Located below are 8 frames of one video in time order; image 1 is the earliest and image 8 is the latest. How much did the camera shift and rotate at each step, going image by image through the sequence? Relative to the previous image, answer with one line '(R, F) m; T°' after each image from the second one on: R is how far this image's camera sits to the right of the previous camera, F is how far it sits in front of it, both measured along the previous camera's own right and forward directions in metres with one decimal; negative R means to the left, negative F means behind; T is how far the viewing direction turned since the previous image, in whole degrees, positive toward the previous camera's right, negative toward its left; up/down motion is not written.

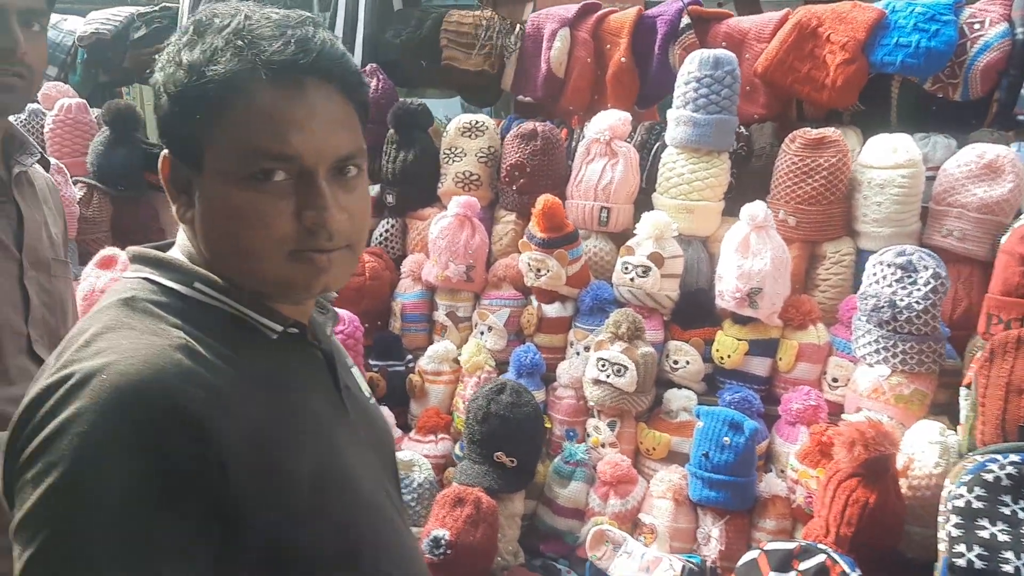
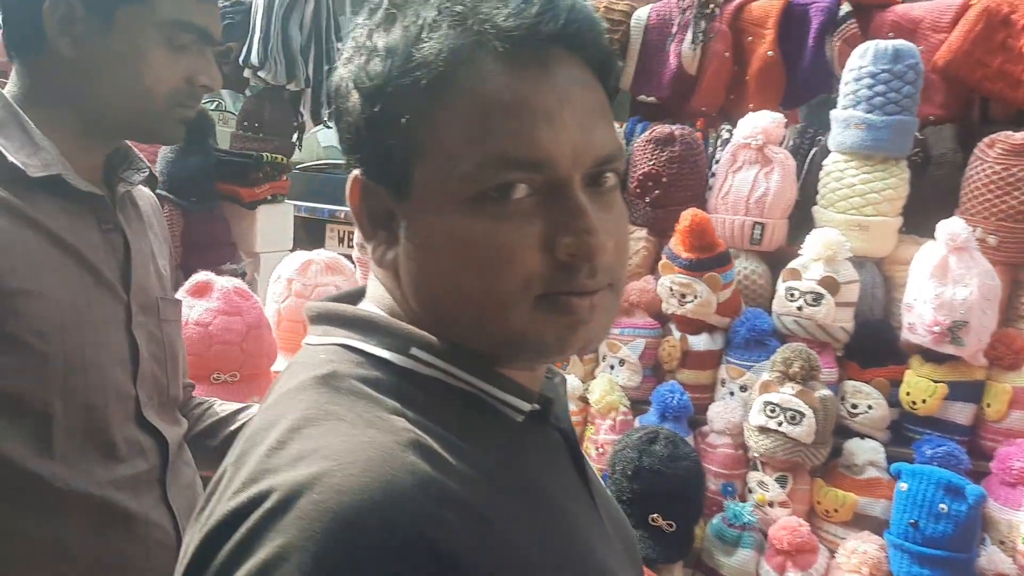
(-0.2, +0.2) m; -1°
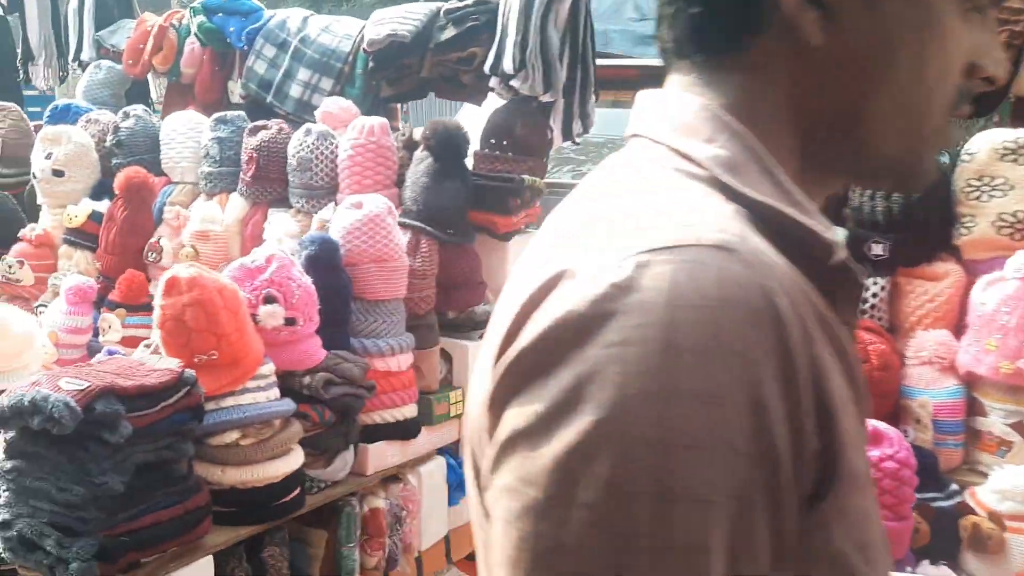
(-0.6, +0.3) m; -3°
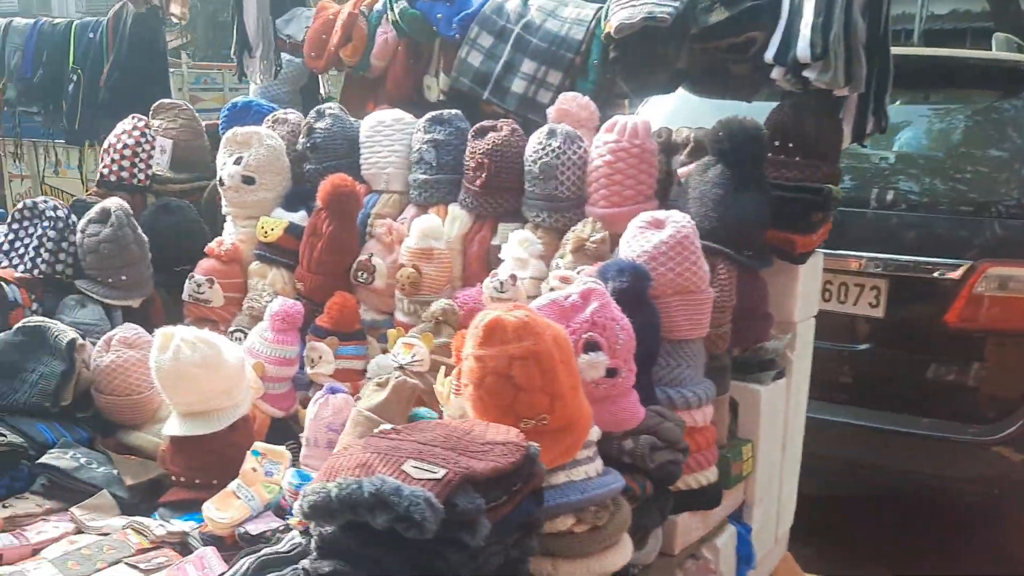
(-0.5, +0.3) m; -3°
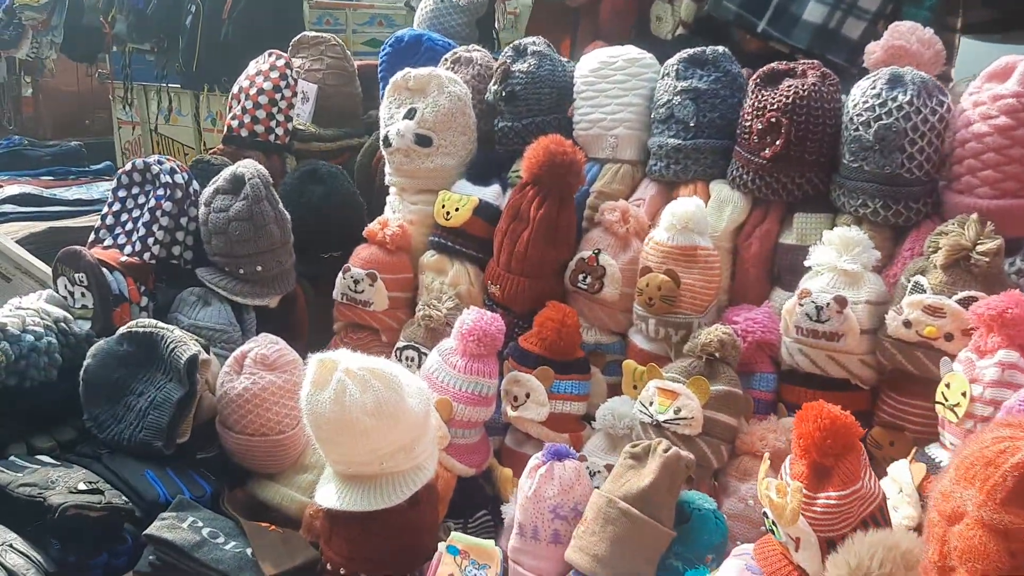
(-0.3, +0.6) m; -6°
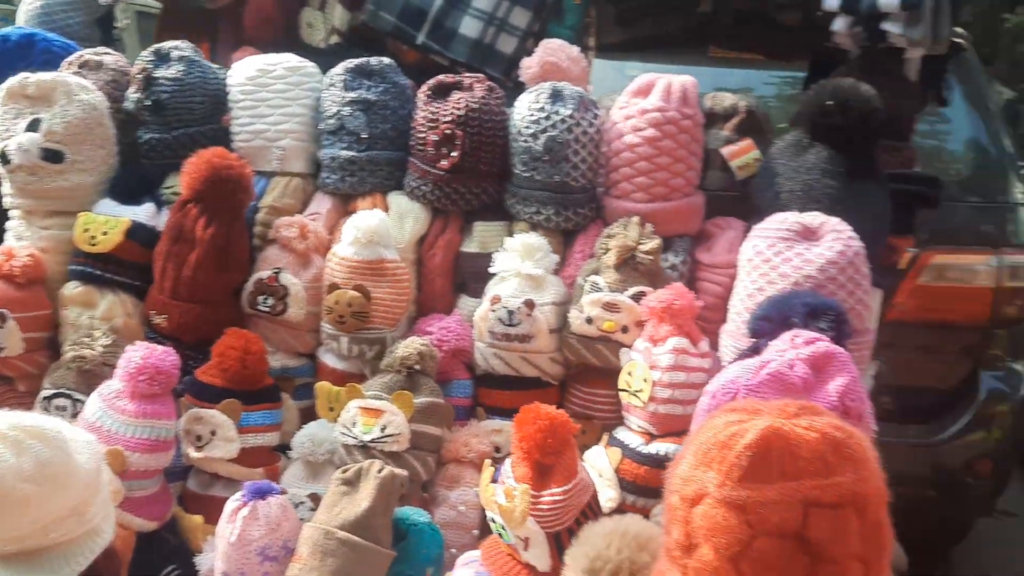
(-0.1, +0.1) m; +24°
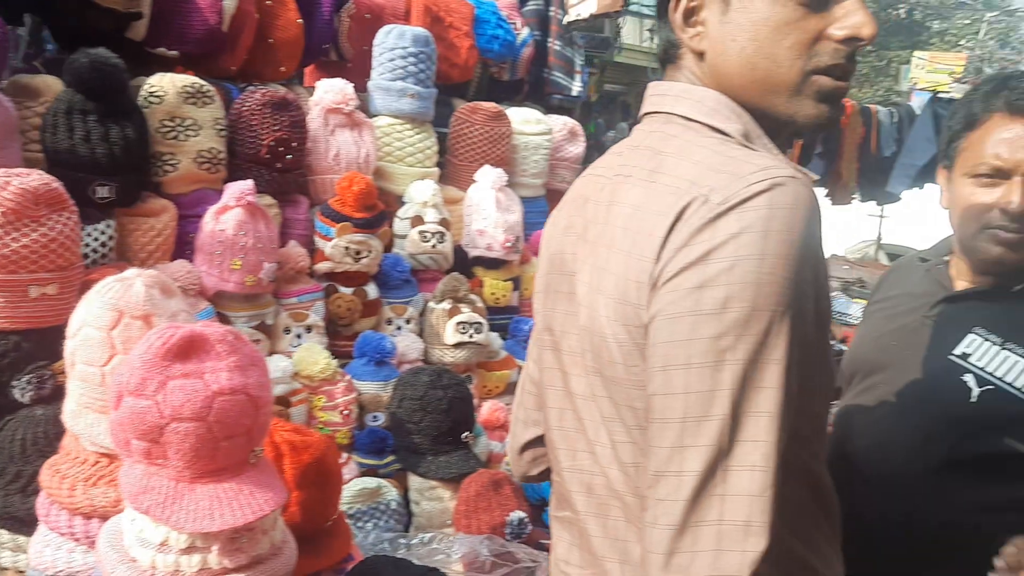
(+0.2, -0.2) m; +18°
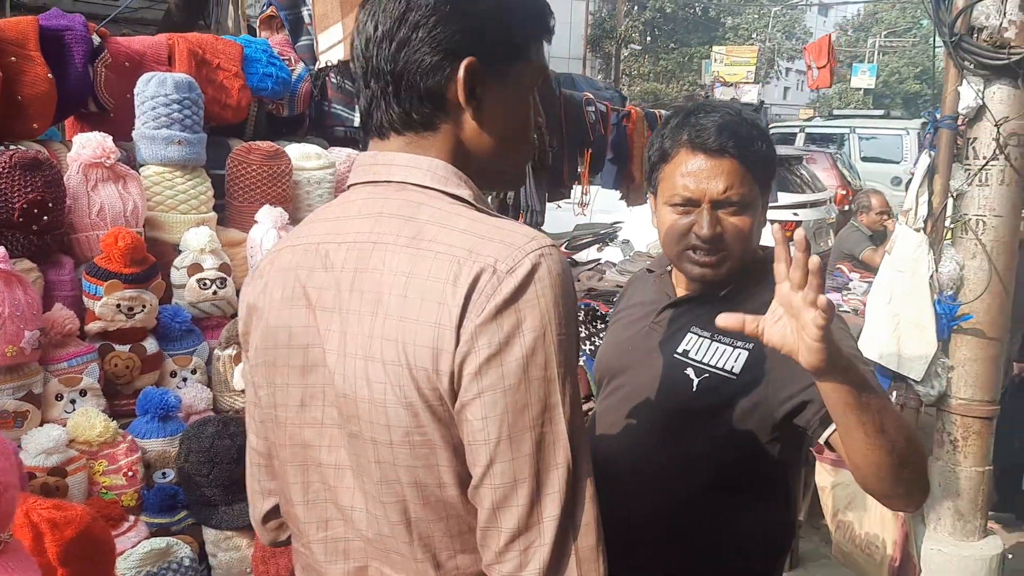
(+0.1, -0.1) m; +10°
